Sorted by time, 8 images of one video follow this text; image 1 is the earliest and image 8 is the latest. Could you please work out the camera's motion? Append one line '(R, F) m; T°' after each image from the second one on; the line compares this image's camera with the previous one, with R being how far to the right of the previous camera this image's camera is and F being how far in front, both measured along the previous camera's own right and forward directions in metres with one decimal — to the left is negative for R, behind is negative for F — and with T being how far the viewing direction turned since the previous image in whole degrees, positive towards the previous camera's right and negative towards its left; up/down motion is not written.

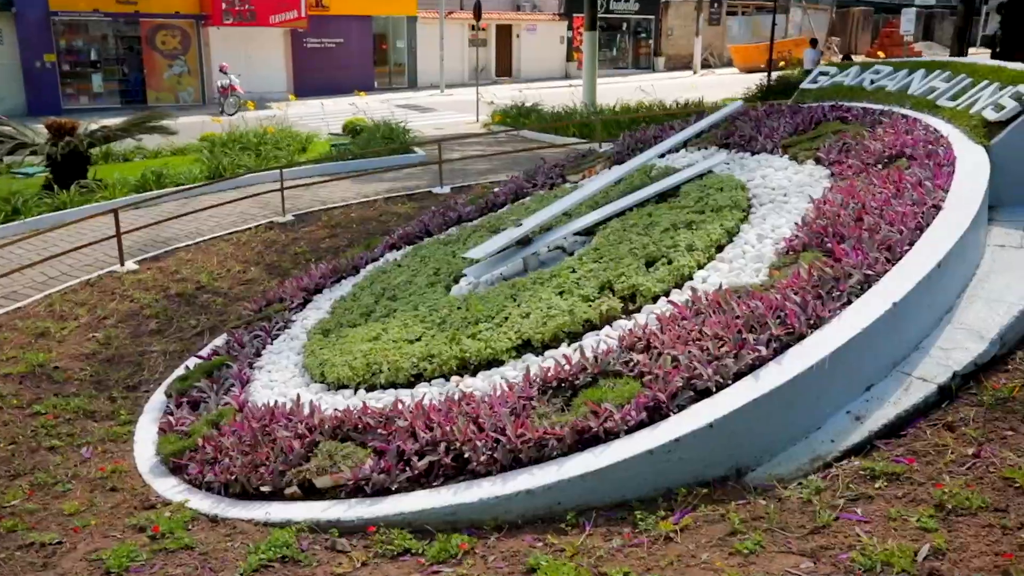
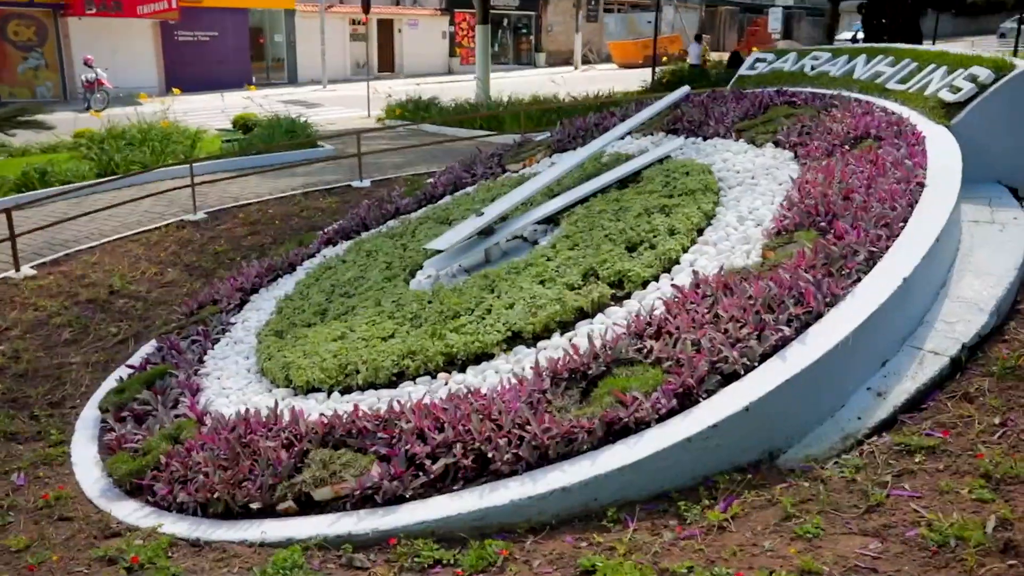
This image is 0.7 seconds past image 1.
(-0.6, +0.3) m; +7°
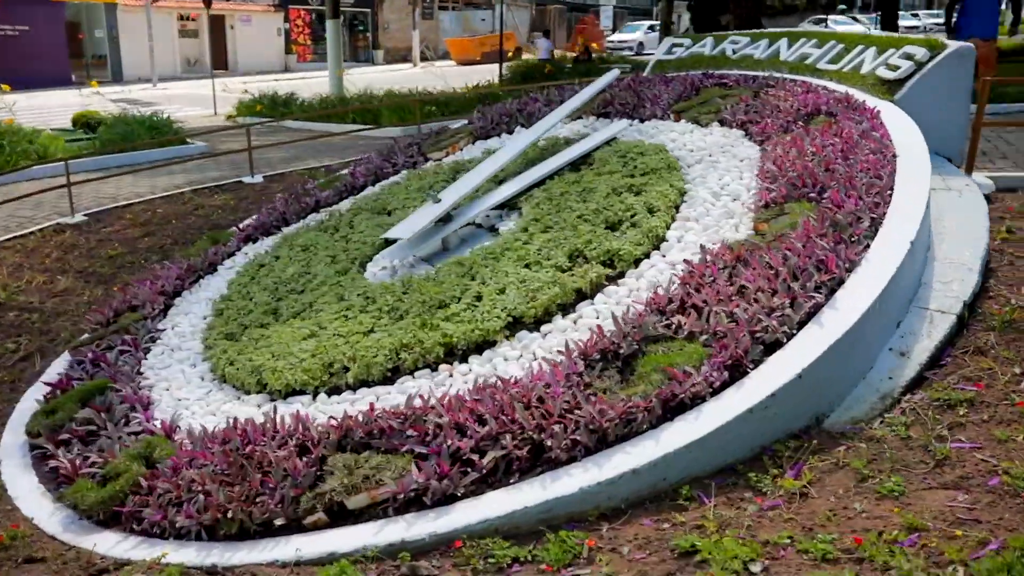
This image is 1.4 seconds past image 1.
(-0.9, +0.3) m; +10°
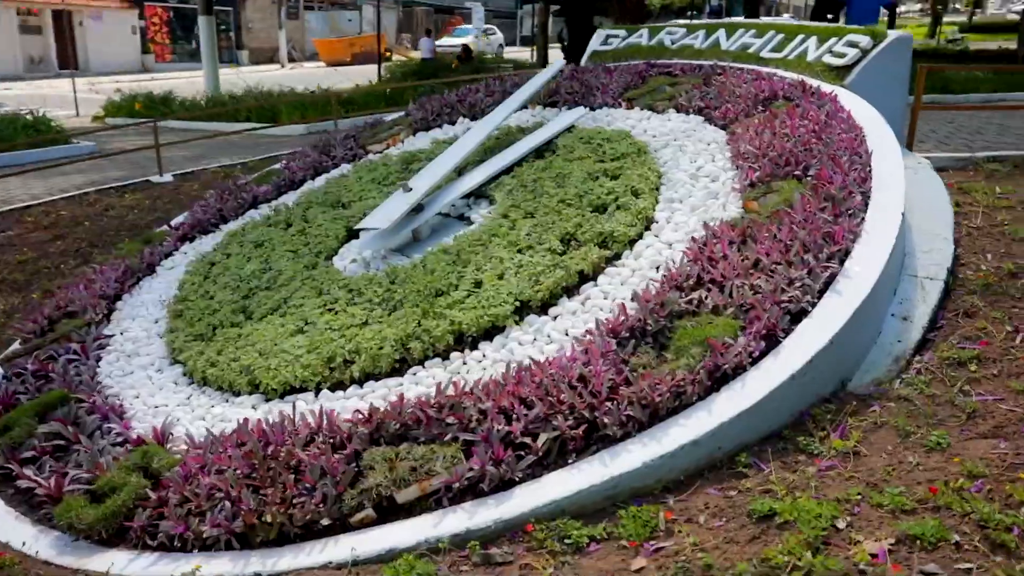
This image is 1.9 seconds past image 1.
(-0.7, +0.1) m; +8°
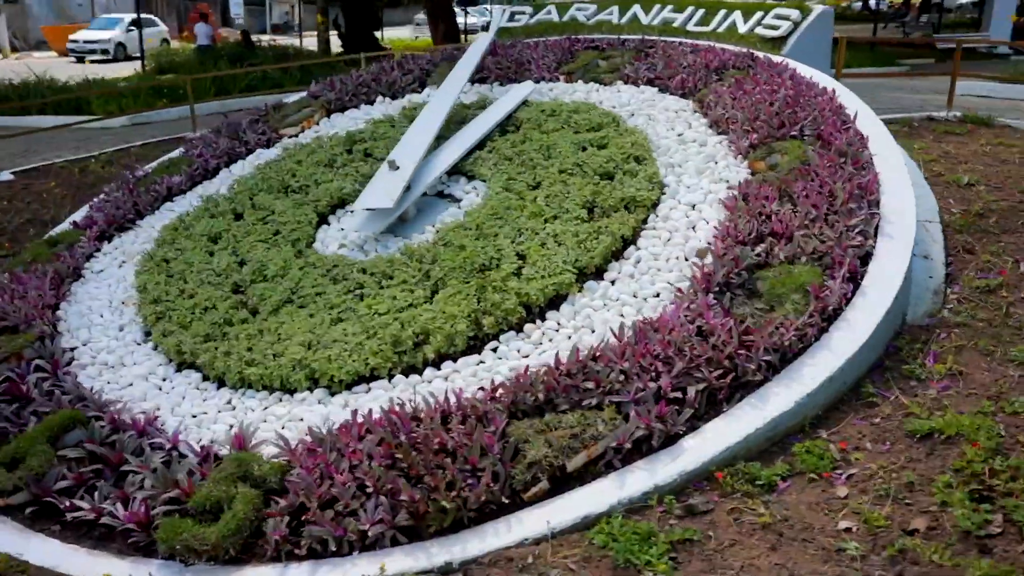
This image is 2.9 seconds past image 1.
(-1.6, +0.2) m; +14°
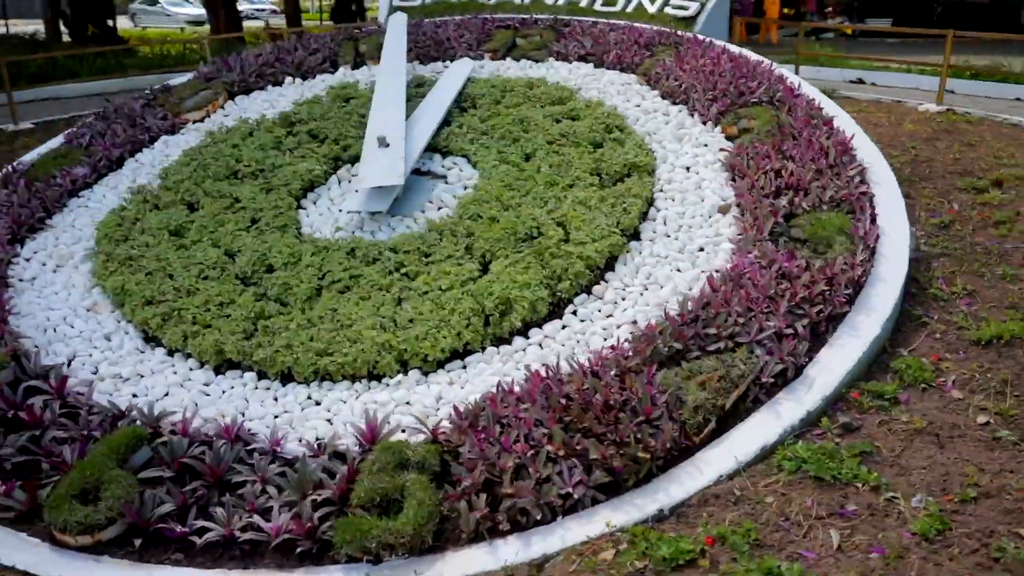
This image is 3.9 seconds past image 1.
(-1.8, +0.2) m; +17°
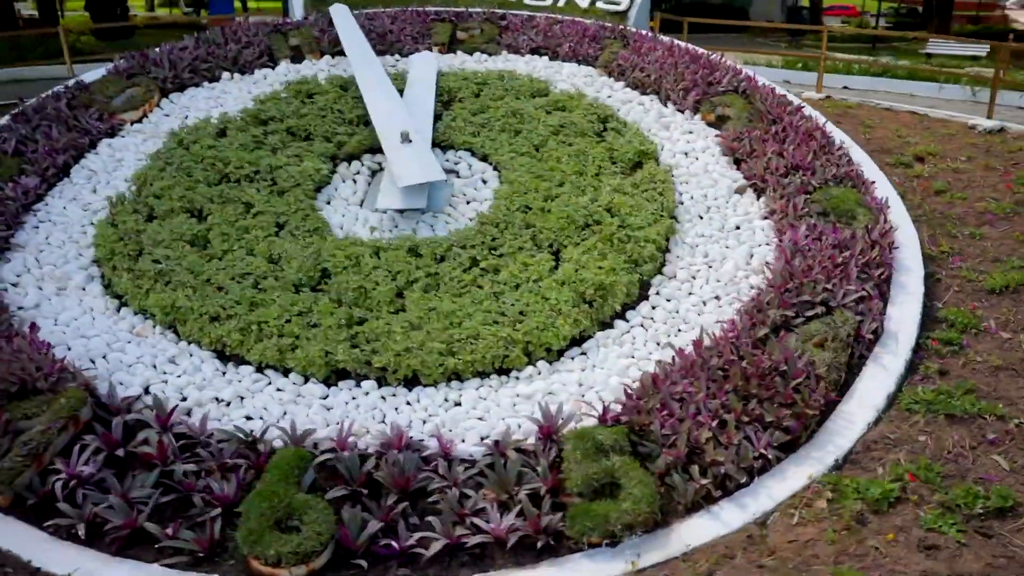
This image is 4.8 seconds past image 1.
(-1.7, +0.1) m; +15°
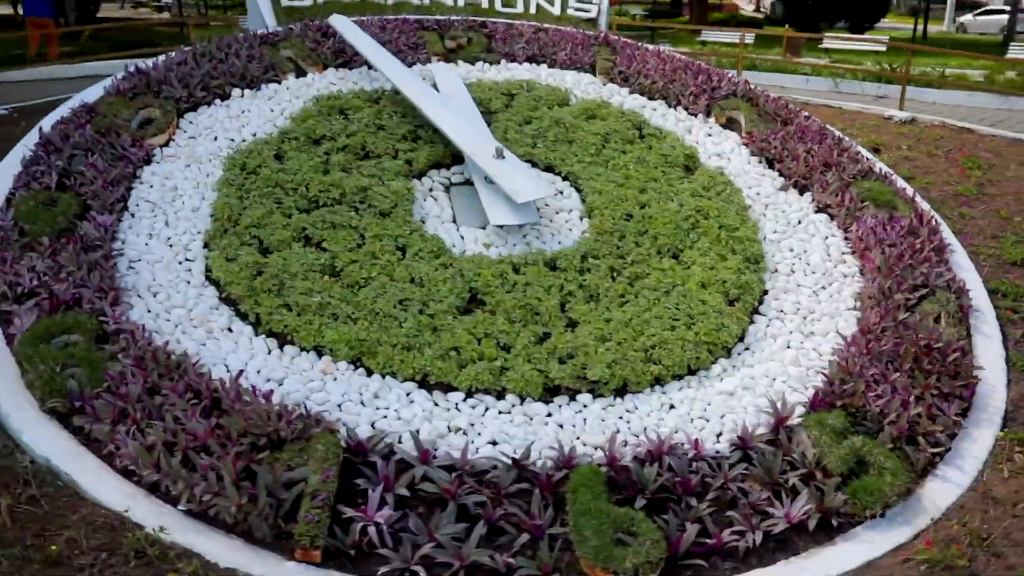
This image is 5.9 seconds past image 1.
(-2.1, 0.0) m; +13°
